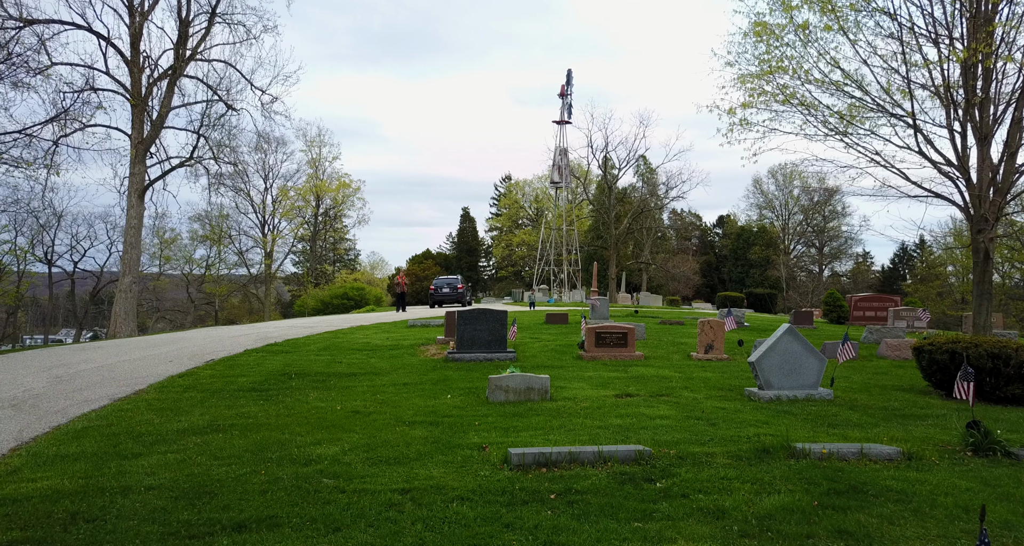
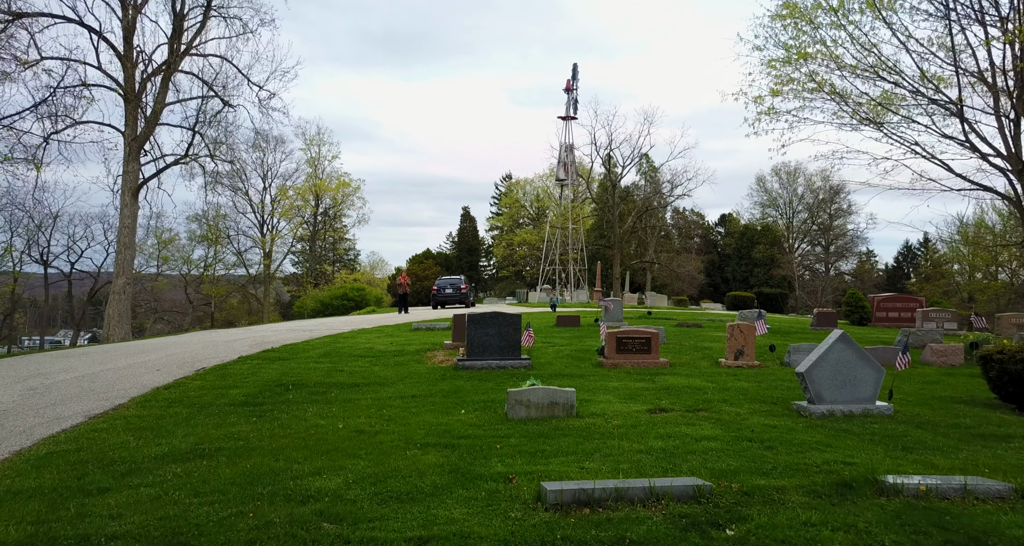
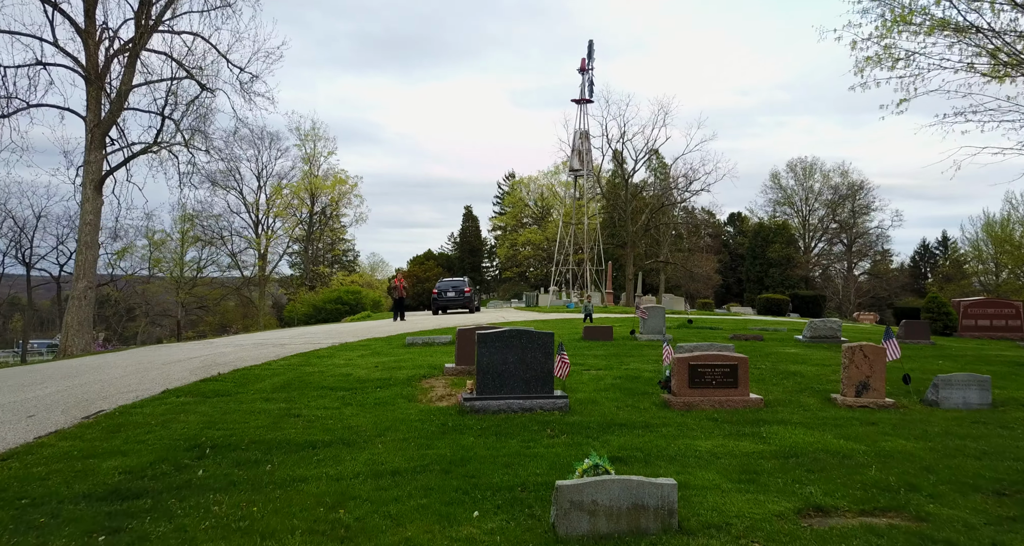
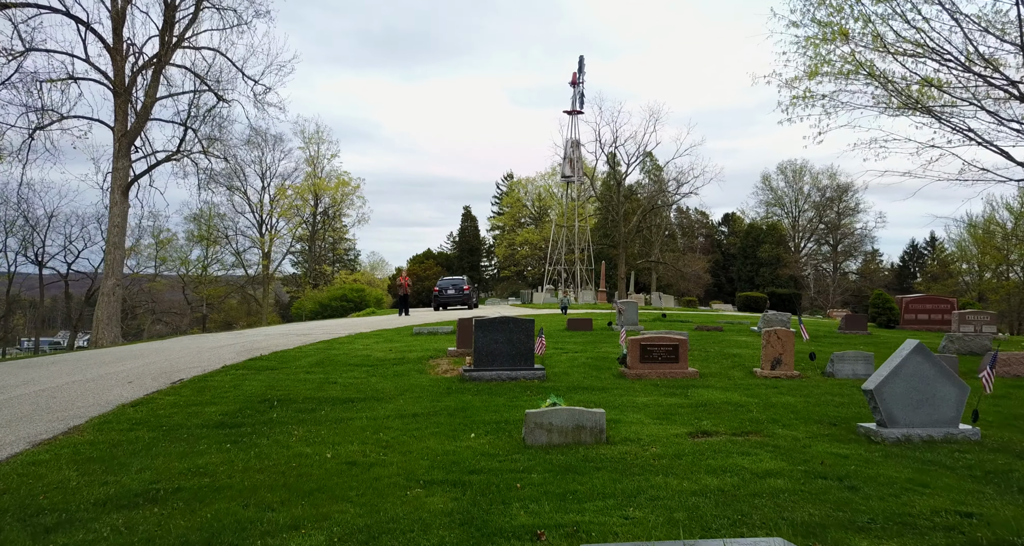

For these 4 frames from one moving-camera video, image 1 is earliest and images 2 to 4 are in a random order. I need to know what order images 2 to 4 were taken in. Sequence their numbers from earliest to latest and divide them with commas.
2, 4, 3
